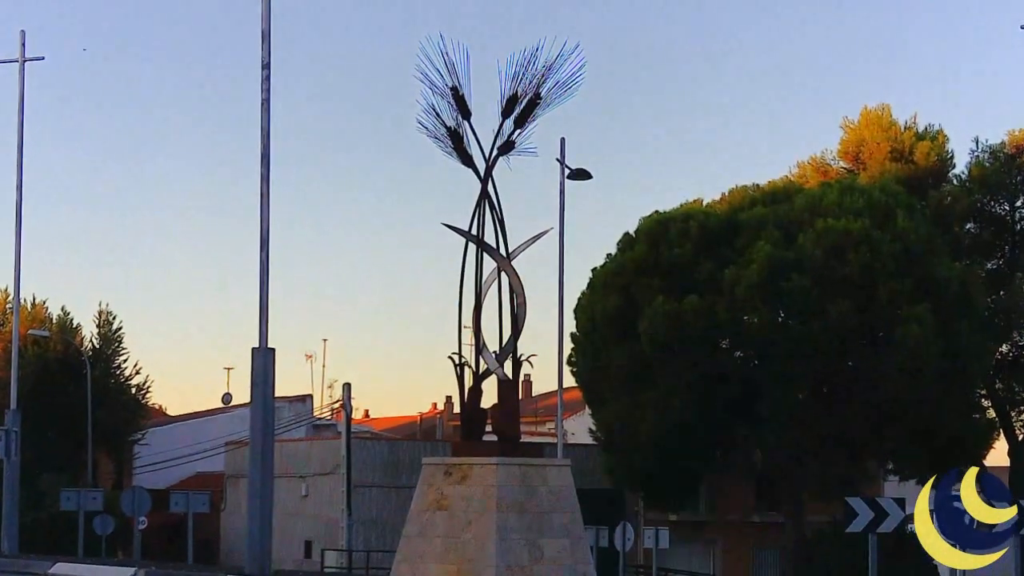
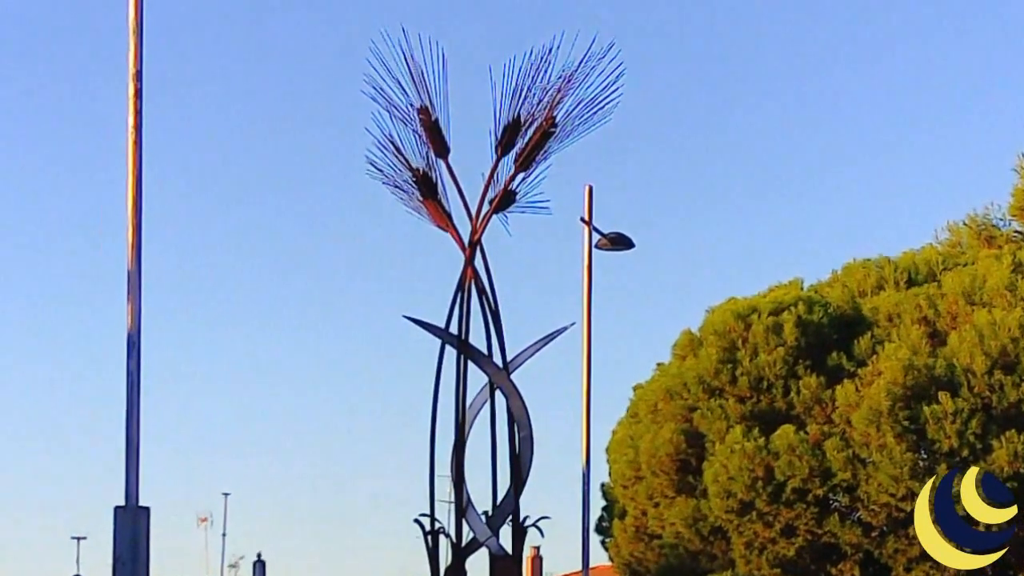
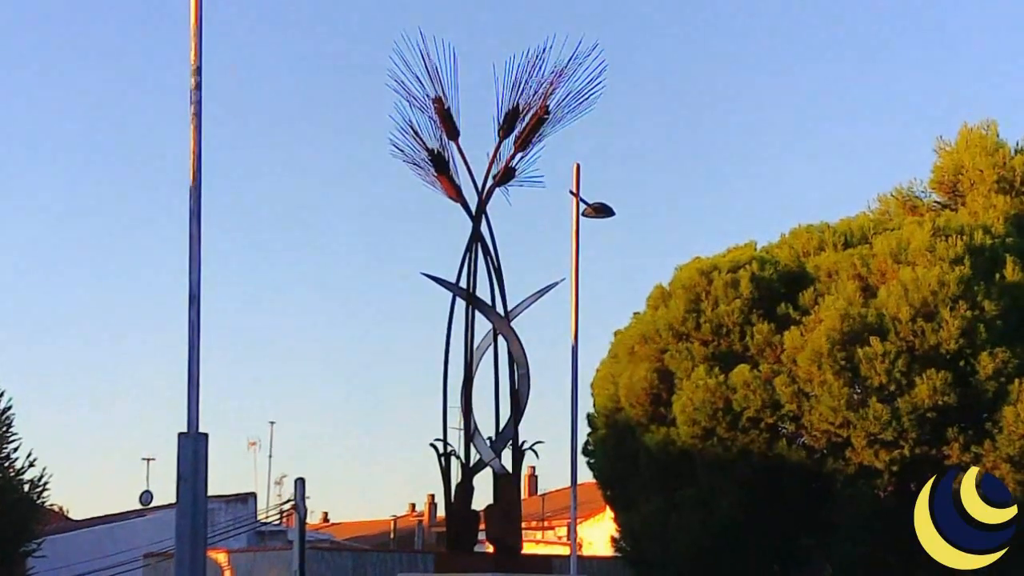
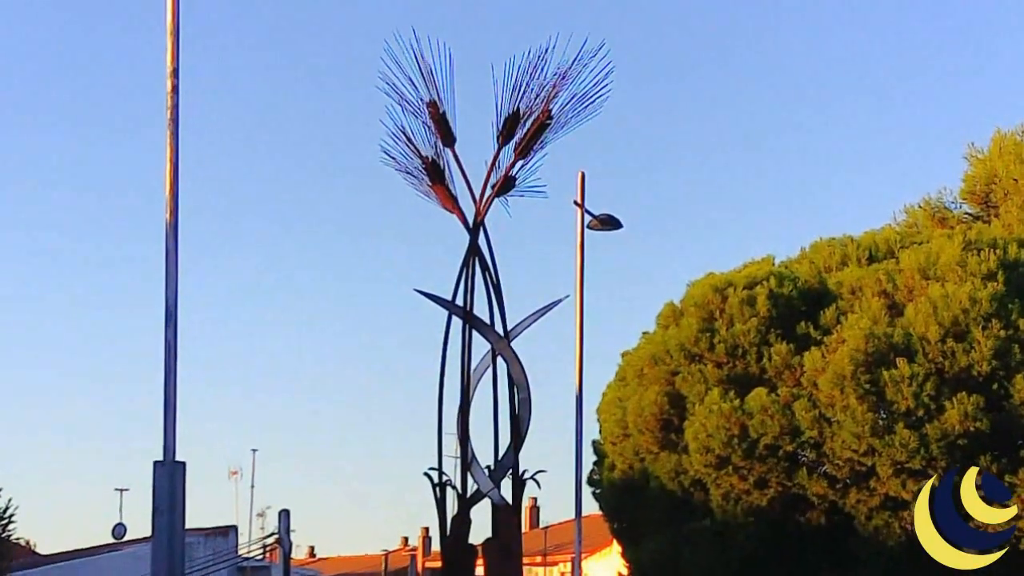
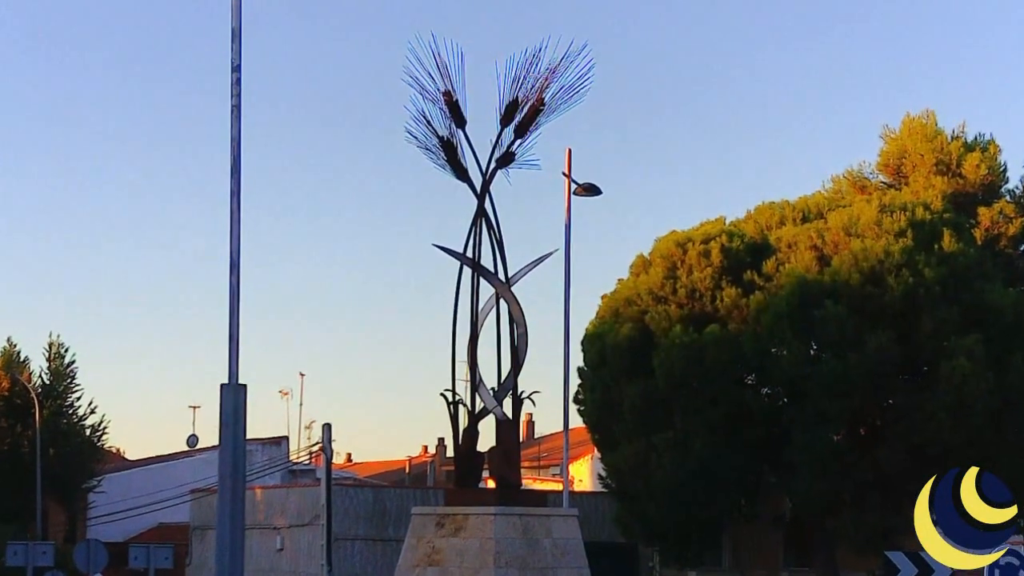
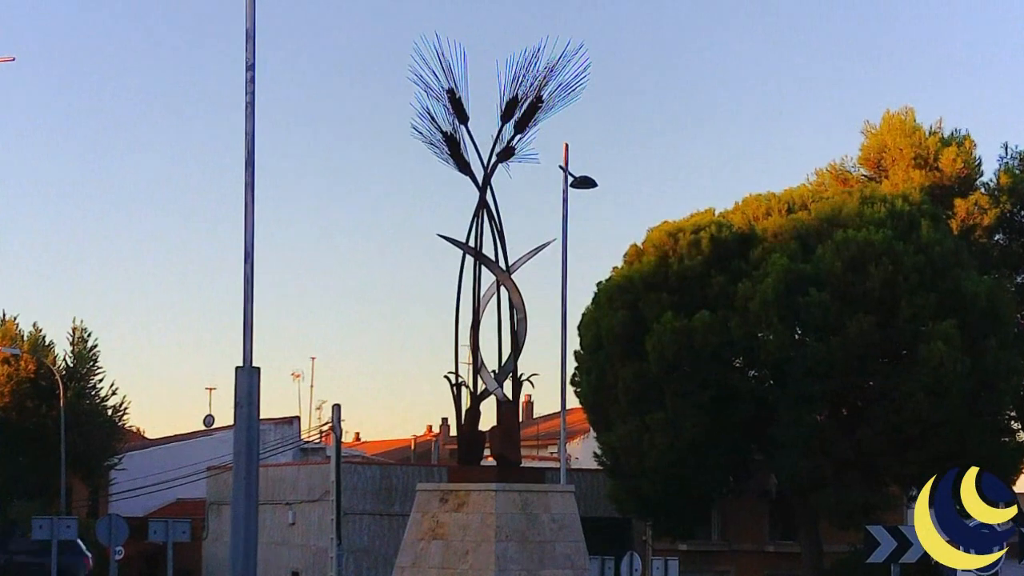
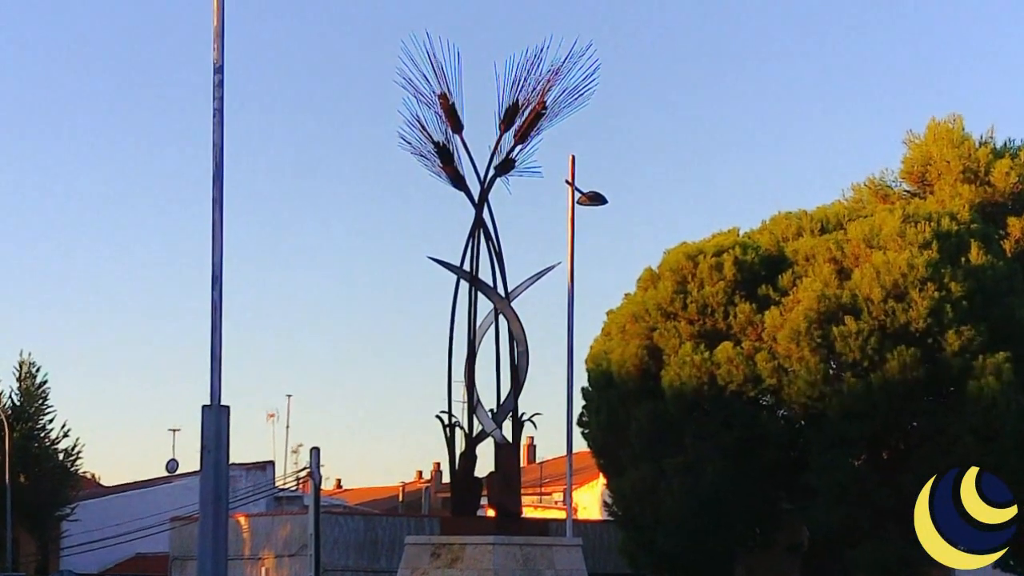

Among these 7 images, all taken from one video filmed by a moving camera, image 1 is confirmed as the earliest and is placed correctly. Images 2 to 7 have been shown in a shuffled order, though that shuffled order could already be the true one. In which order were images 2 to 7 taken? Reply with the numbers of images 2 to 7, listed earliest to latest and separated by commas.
6, 5, 7, 3, 4, 2
